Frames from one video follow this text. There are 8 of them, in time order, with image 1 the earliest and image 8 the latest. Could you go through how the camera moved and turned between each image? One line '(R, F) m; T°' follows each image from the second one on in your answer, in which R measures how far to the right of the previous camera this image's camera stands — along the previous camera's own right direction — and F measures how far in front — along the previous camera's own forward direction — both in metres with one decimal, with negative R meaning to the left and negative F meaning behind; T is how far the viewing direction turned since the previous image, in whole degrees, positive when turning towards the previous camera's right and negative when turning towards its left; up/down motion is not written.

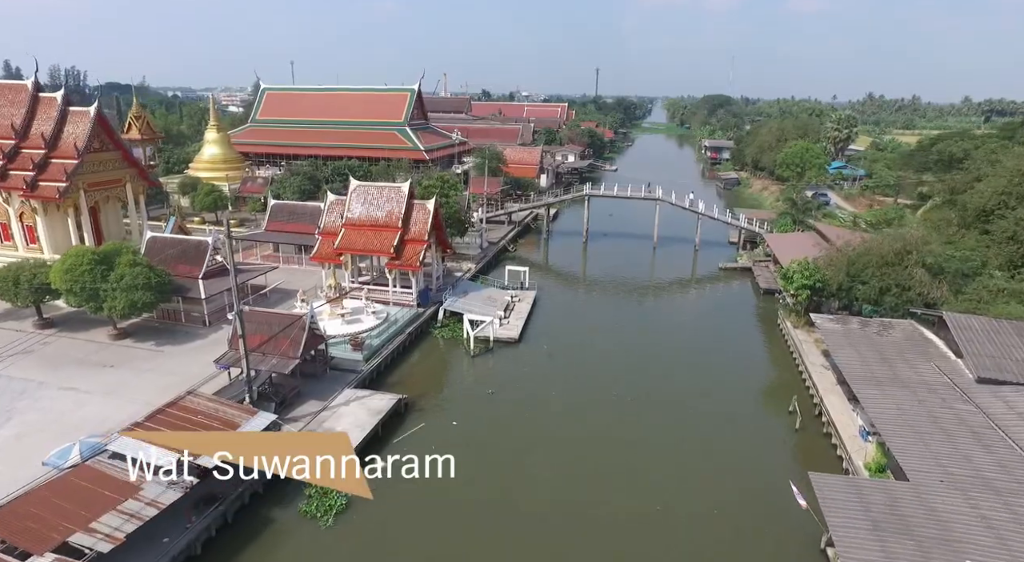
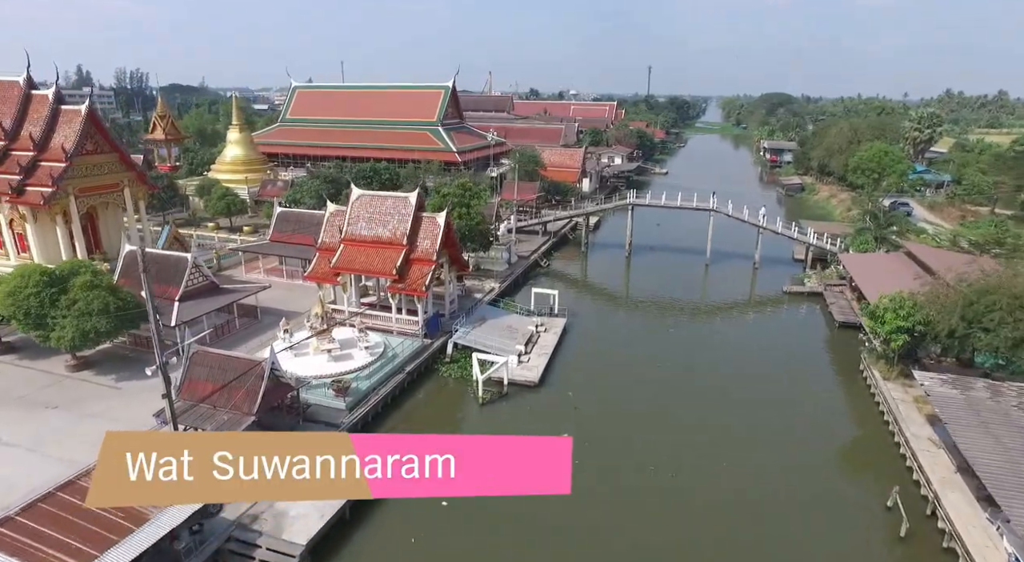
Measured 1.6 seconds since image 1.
(+0.7, +3.6) m; -4°
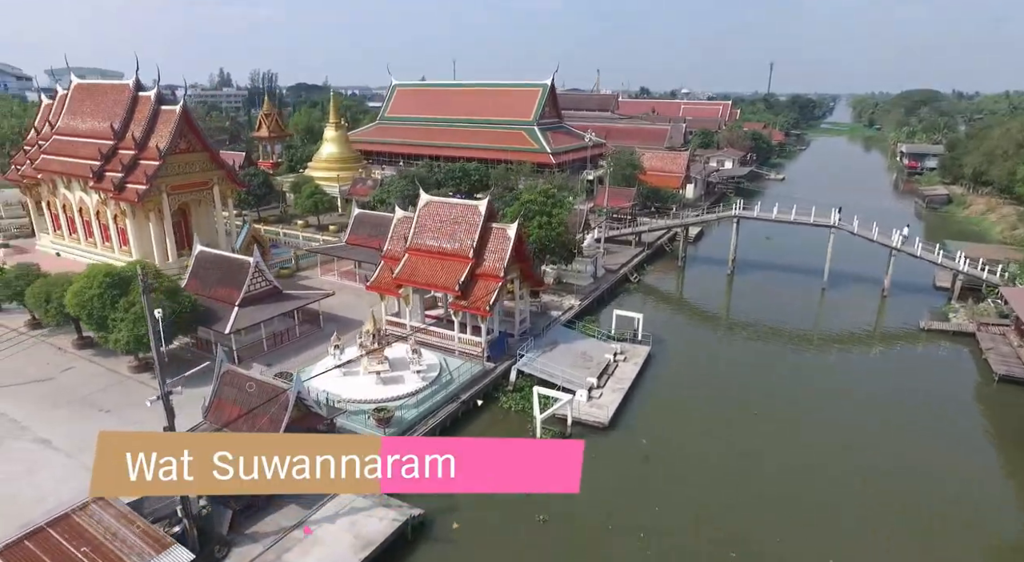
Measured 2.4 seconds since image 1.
(+0.7, +2.1) m; -9°
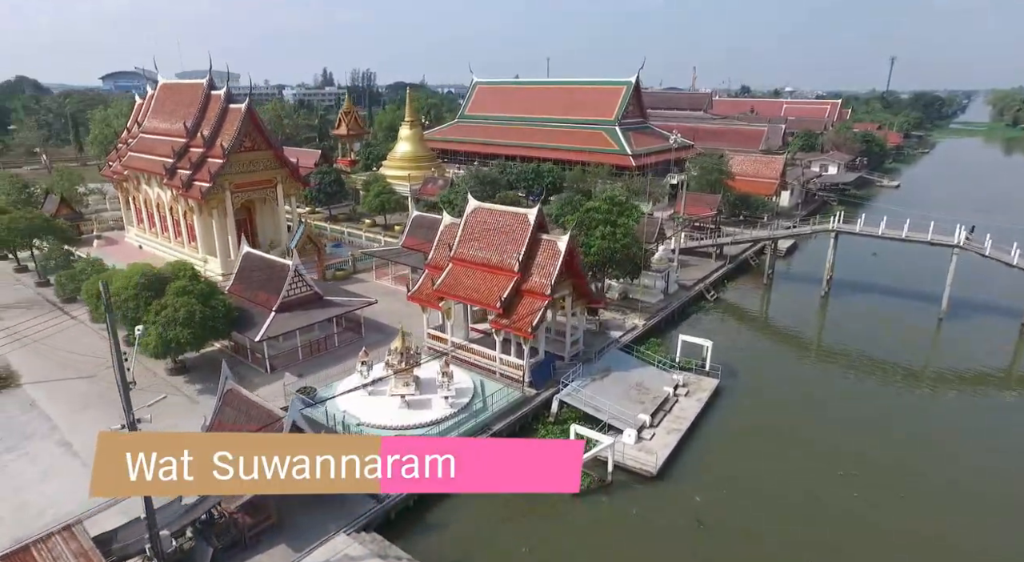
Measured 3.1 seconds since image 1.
(+1.0, +1.8) m; -8°
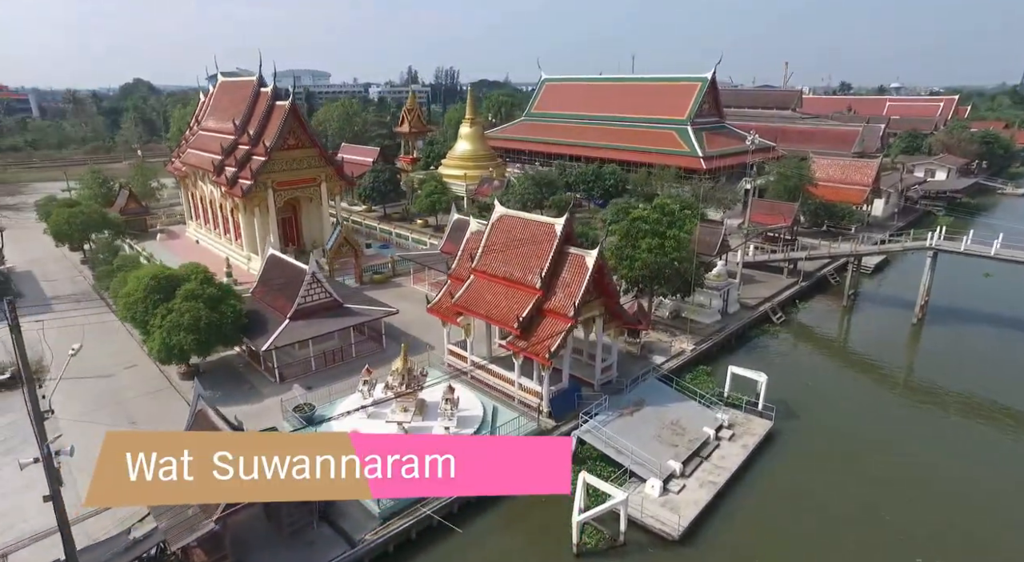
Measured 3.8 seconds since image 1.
(+1.3, +1.7) m; -7°
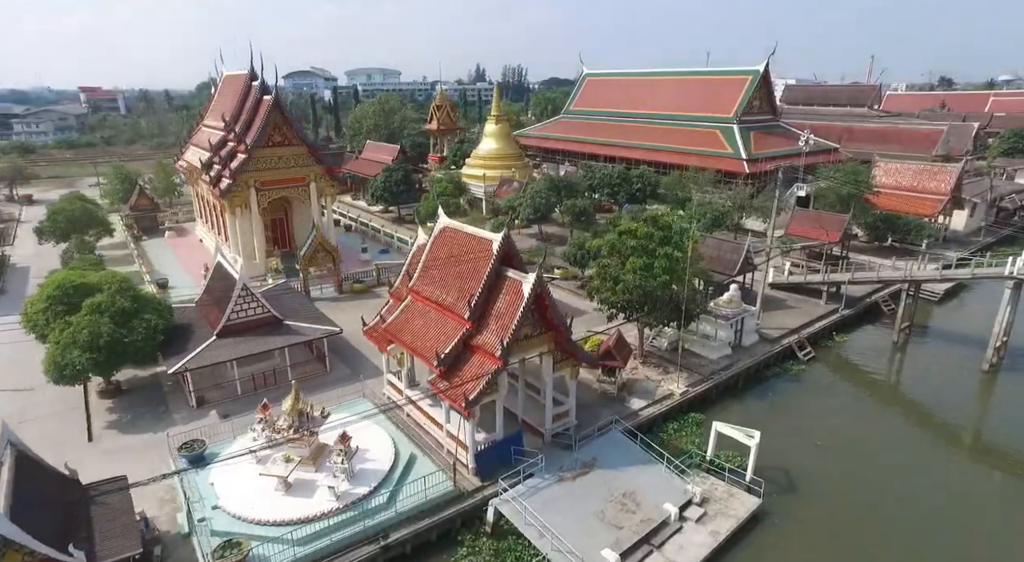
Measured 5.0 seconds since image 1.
(+2.8, +2.7) m; -7°
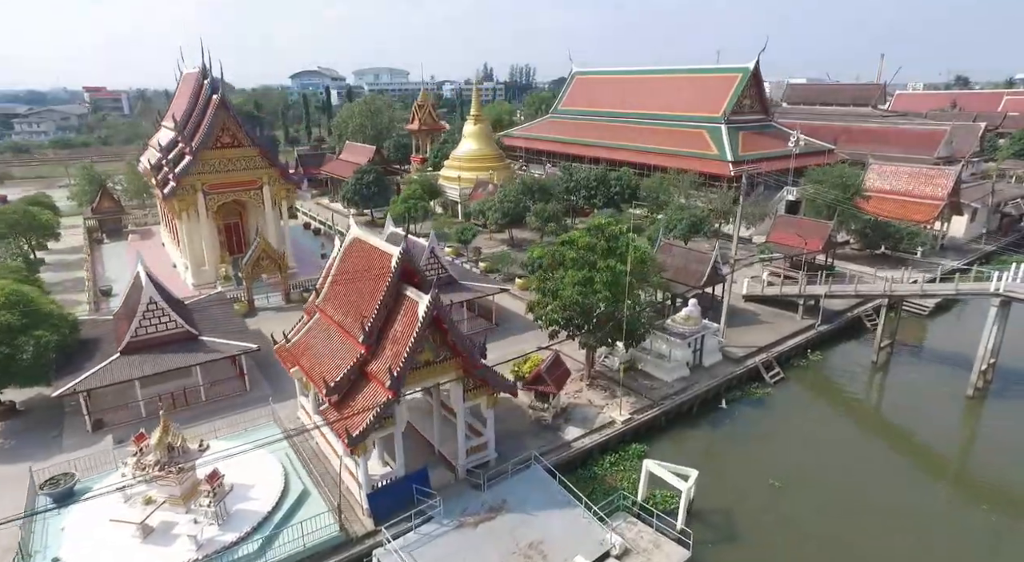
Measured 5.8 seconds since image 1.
(+1.9, +1.3) m; -1°
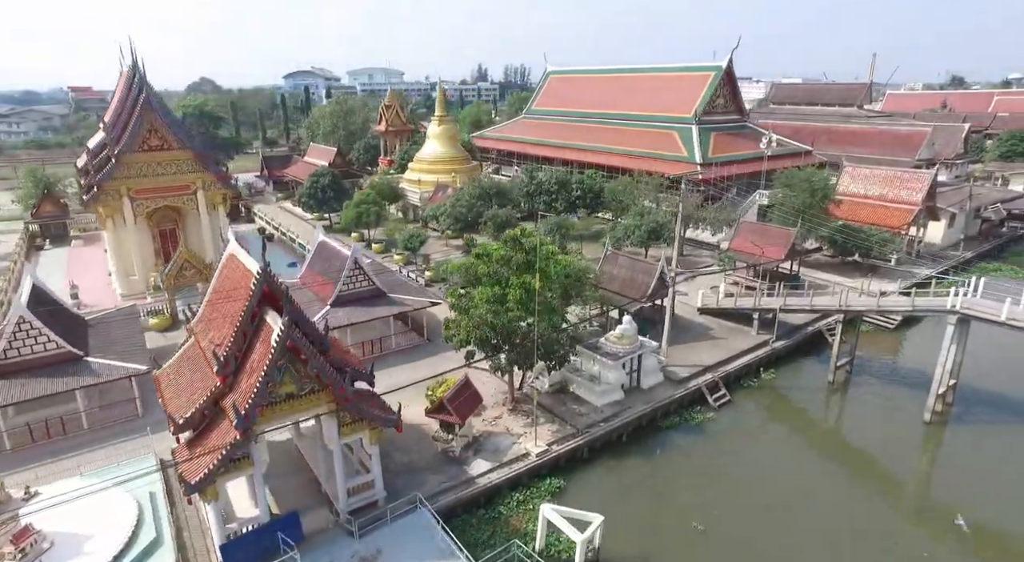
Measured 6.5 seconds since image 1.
(+1.9, +1.2) m; 0°
